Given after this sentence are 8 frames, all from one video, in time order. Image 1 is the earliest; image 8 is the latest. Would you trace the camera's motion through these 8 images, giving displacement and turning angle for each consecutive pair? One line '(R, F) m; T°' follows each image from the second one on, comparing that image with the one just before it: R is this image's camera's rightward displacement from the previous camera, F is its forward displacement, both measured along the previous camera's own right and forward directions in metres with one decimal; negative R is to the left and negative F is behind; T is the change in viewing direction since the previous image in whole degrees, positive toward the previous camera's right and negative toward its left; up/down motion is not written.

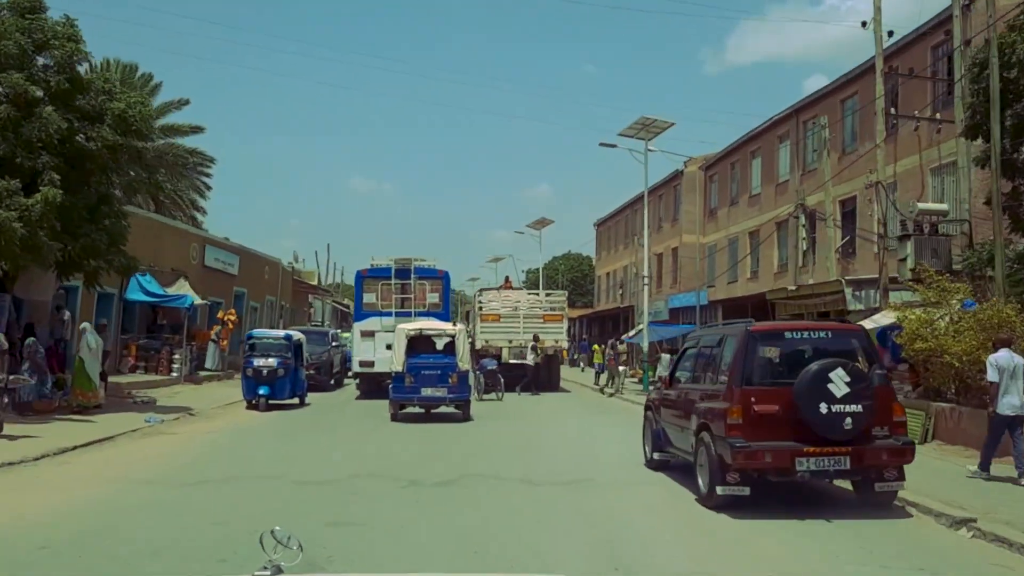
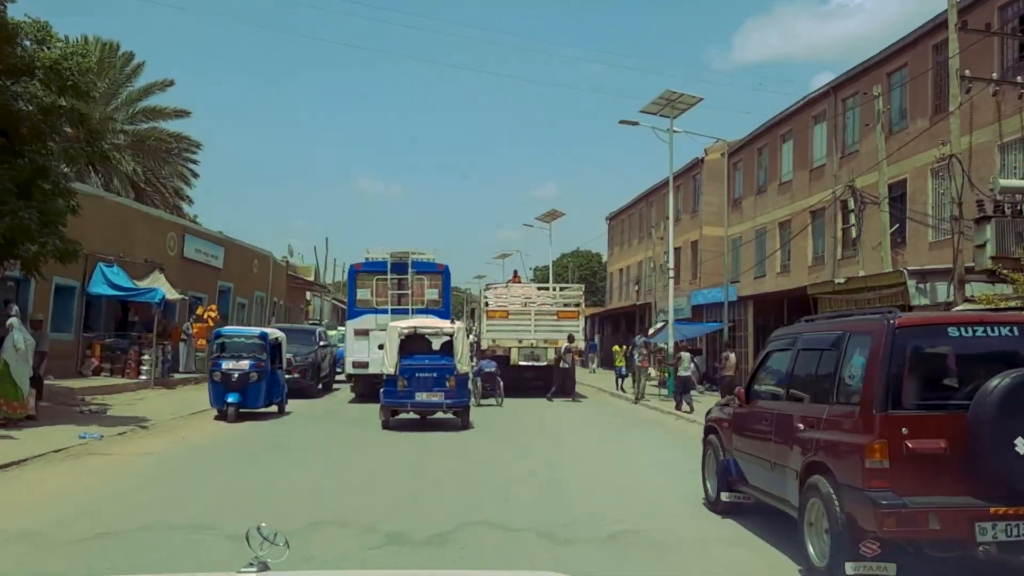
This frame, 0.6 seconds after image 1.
(-0.1, +2.8) m; 0°
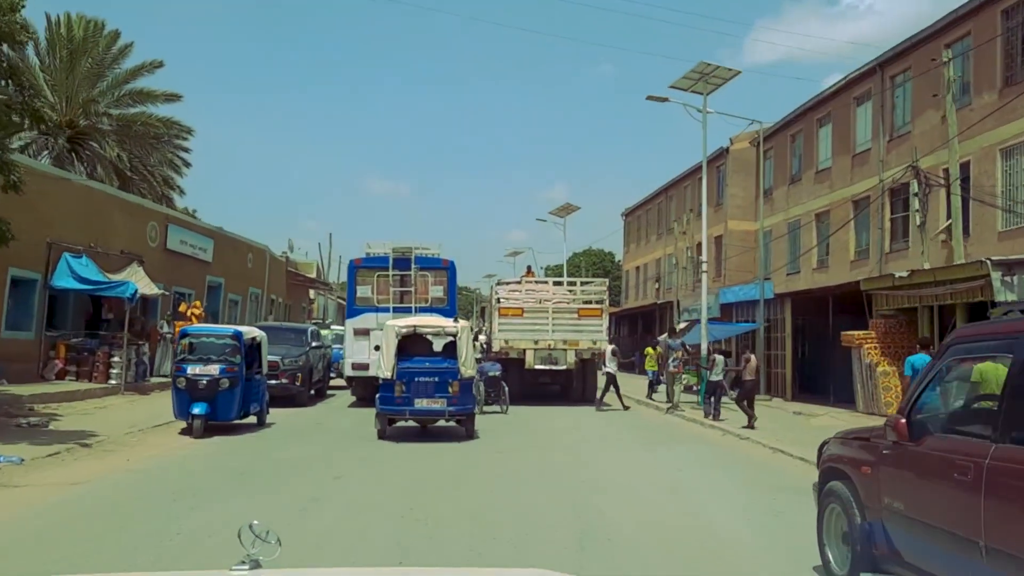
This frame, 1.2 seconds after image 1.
(-0.1, +2.6) m; -1°
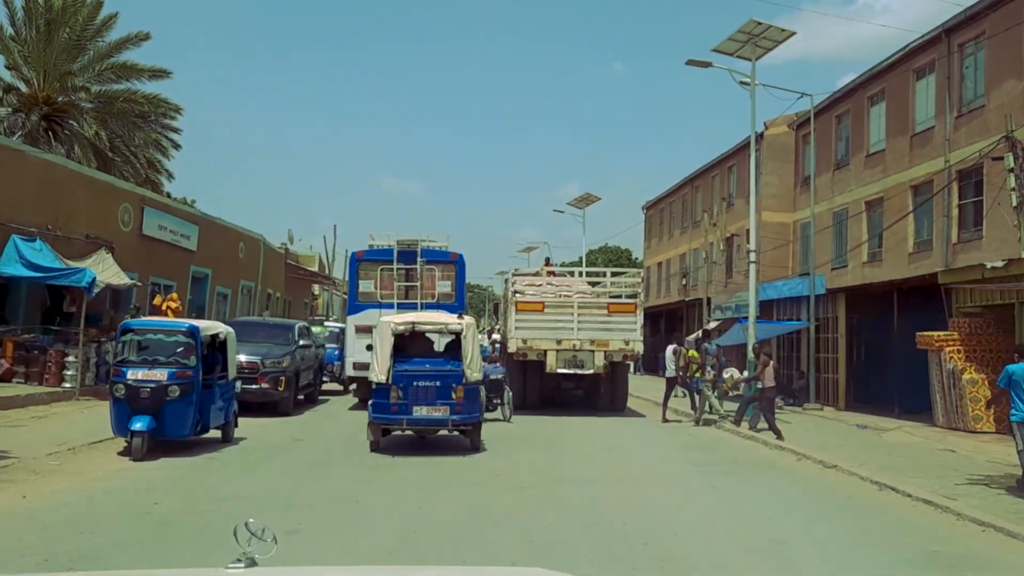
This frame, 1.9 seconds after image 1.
(-0.1, +2.9) m; -1°
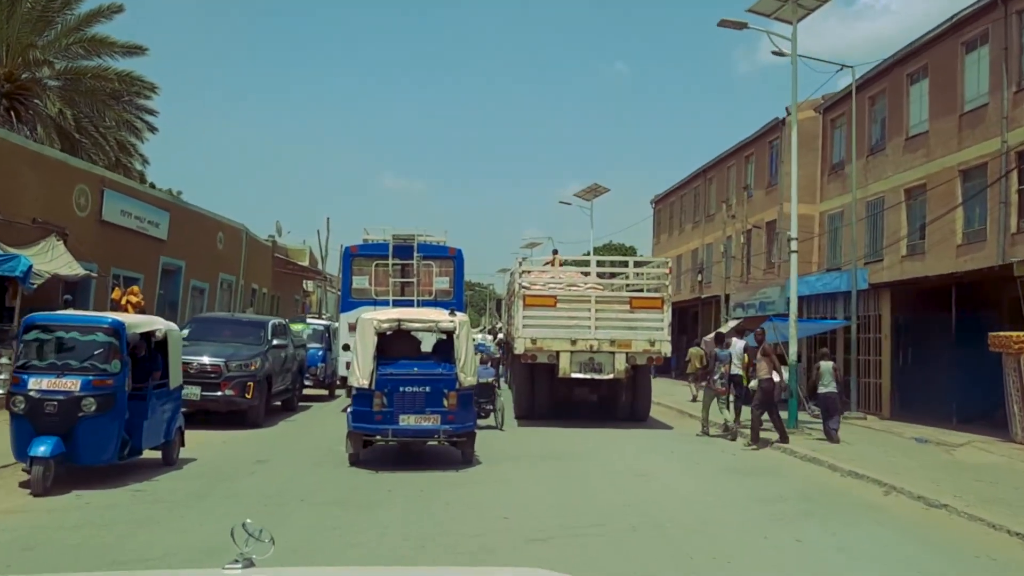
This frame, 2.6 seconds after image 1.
(-0.1, +2.5) m; 0°
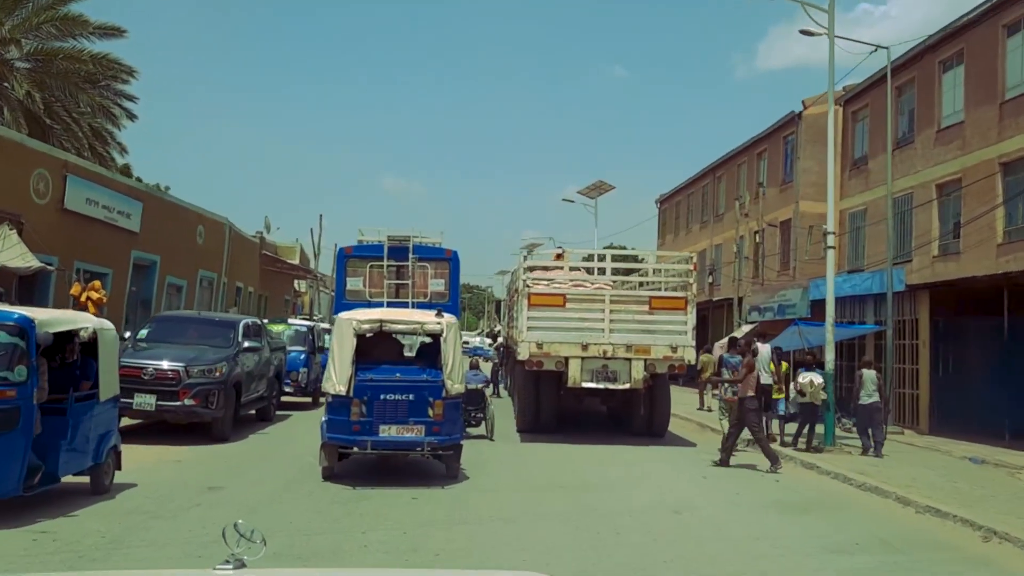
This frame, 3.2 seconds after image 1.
(-0.1, +1.9) m; 0°
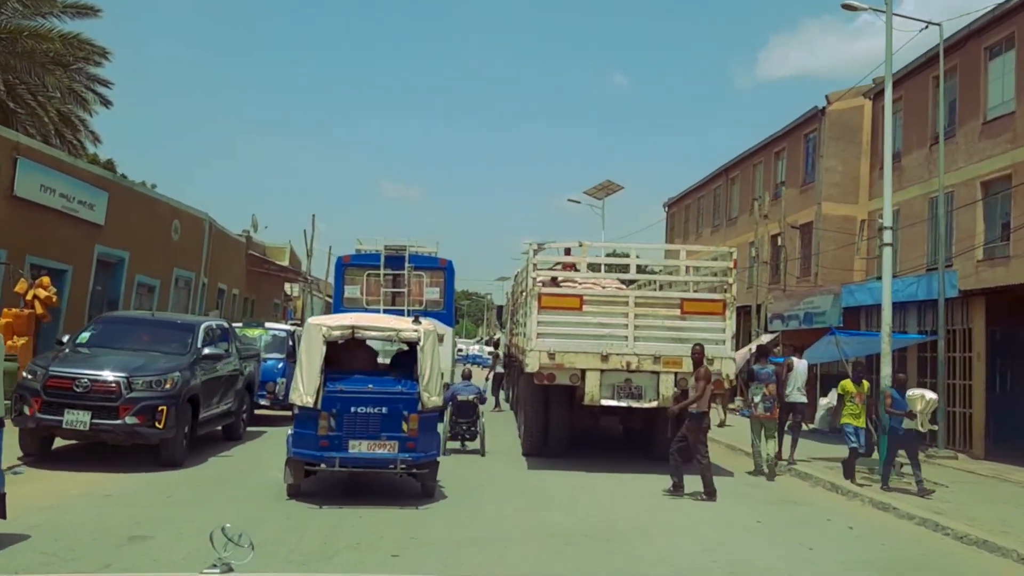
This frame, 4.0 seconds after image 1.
(-0.1, +2.1) m; 0°
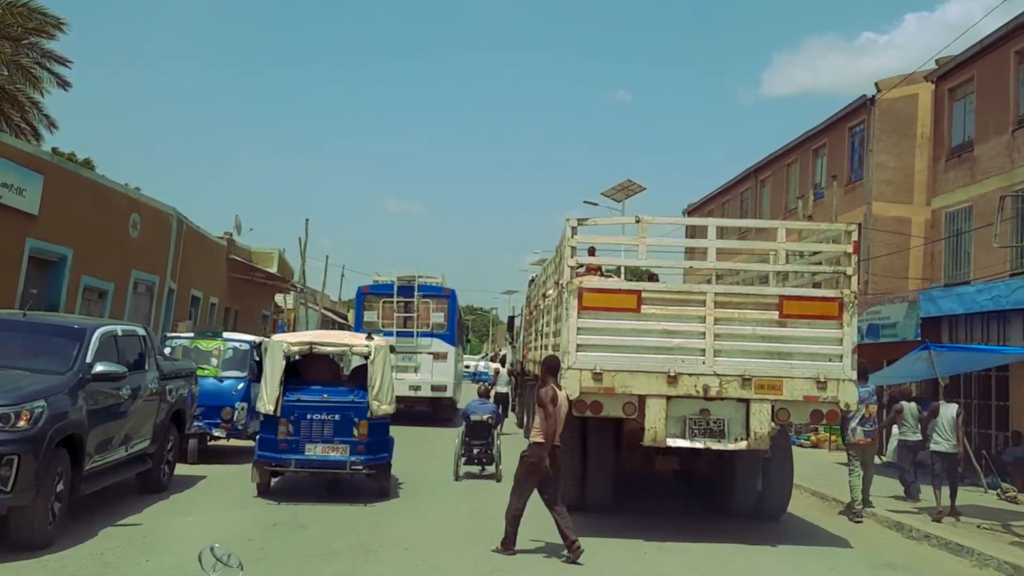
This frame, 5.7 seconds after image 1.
(-0.2, +3.4) m; 0°
